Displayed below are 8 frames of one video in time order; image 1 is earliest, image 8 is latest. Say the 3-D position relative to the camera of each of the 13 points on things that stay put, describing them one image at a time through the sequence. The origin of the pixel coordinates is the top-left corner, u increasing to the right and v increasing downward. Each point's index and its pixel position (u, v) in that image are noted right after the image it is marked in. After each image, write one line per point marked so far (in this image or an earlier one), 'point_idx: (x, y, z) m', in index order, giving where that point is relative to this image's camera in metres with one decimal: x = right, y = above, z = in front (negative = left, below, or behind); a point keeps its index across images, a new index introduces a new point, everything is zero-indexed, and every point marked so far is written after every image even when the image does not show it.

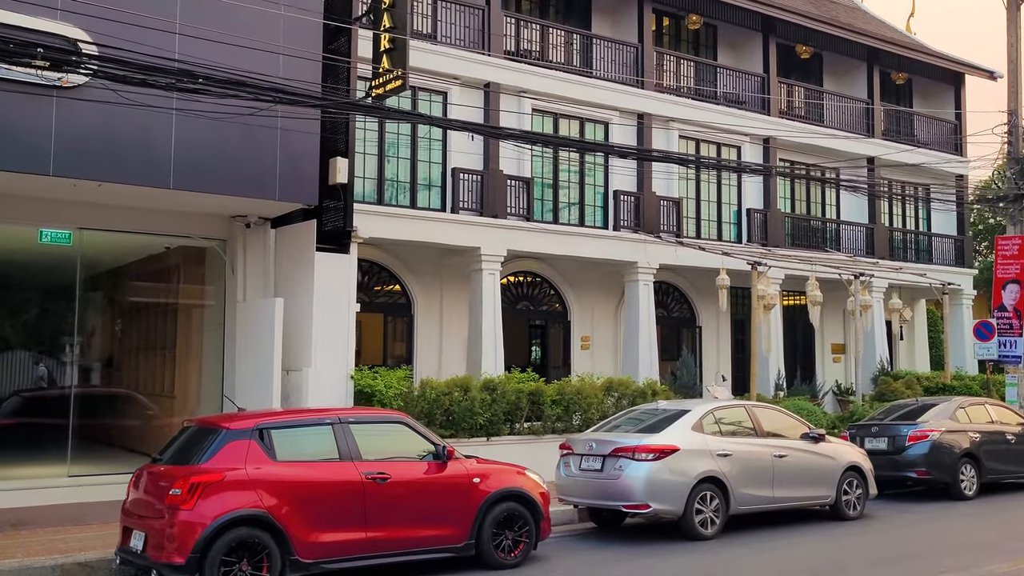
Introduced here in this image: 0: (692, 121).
0: (+3.7, +3.5, +19.6) m
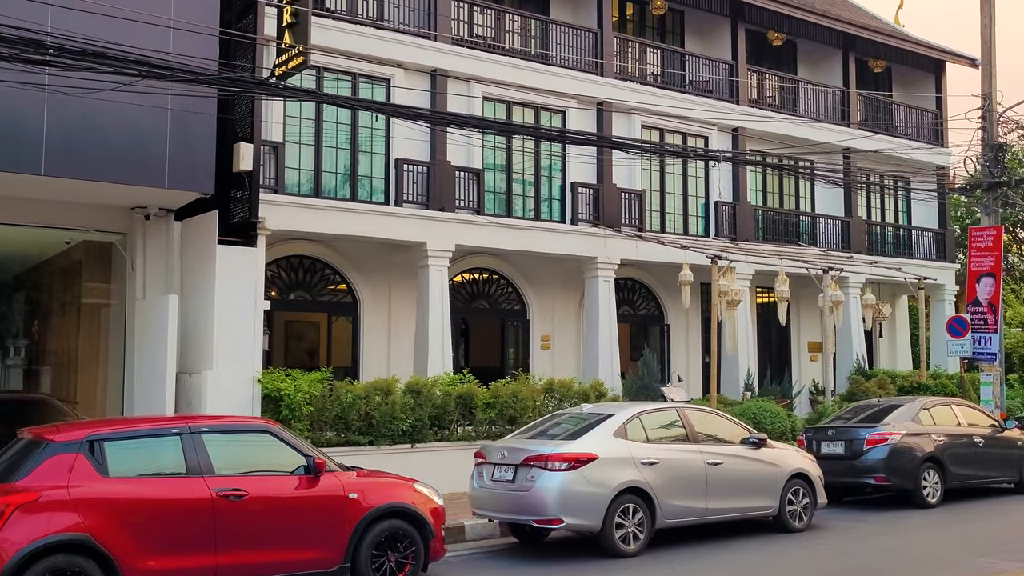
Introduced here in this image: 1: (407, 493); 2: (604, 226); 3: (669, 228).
0: (+2.8, +3.5, +18.8) m
1: (-0.8, -1.6, +7.2) m
2: (+1.7, +1.2, +17.8) m
3: (+3.2, +1.2, +19.0) m
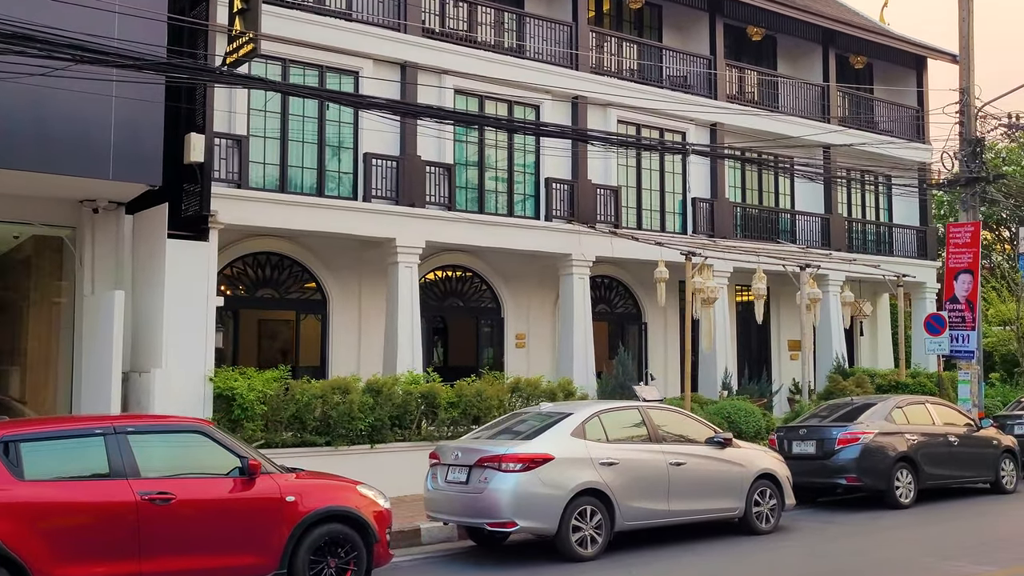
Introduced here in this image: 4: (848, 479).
0: (+2.3, +3.6, +18.5) m
1: (-1.2, -1.5, +6.9) m
2: (+1.2, +1.2, +17.5) m
3: (+2.7, +1.2, +18.8) m
4: (+3.8, -2.2, +10.9) m
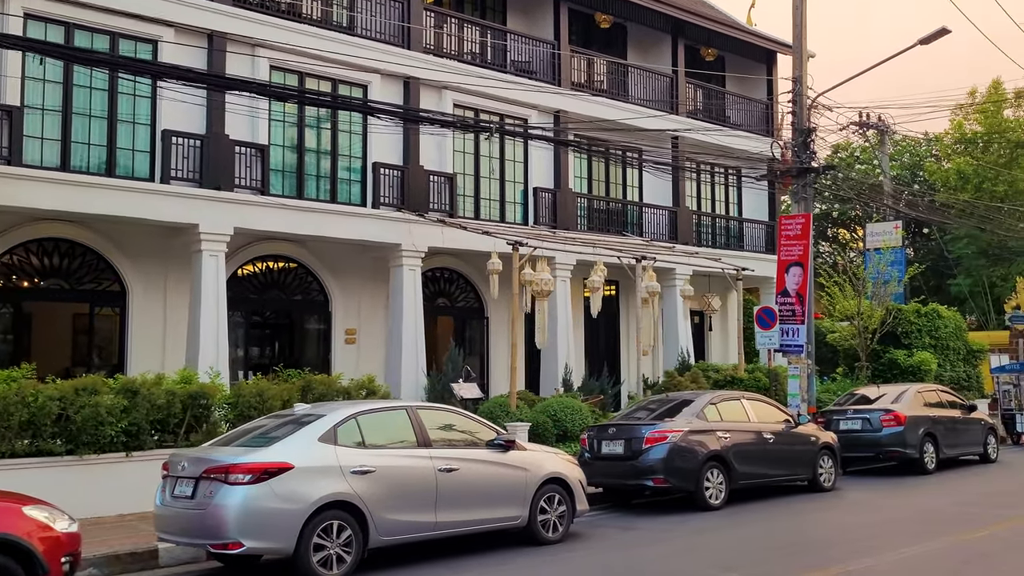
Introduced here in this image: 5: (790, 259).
0: (-0.8, +3.7, +17.6) m
1: (-3.0, -1.4, +5.7) m
2: (-1.8, +1.3, +16.5) m
3: (-0.5, +1.4, +17.9) m
4: (+1.5, -2.1, +10.2) m
5: (+4.4, +0.5, +15.0) m
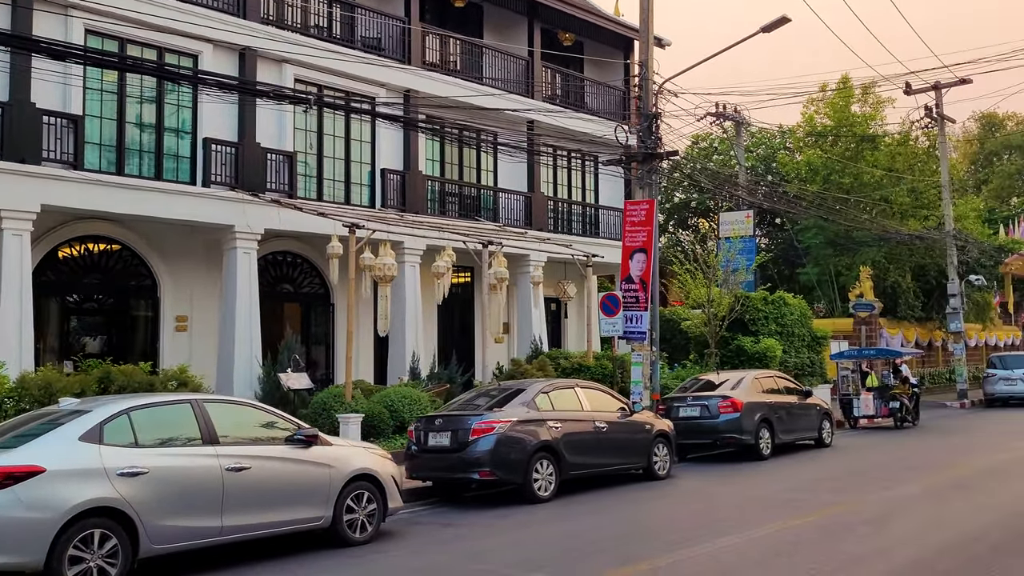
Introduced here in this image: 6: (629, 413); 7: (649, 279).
0: (-3.5, +4.0, +16.7) m
1: (-4.3, -1.3, +4.7) m
2: (-4.4, +1.6, +15.5) m
3: (-3.3, +1.7, +17.1) m
4: (-0.3, -1.9, +9.8) m
5: (+1.9, +0.7, +14.8) m
6: (+1.4, -1.5, +11.6) m
7: (+2.1, +0.1, +14.6) m
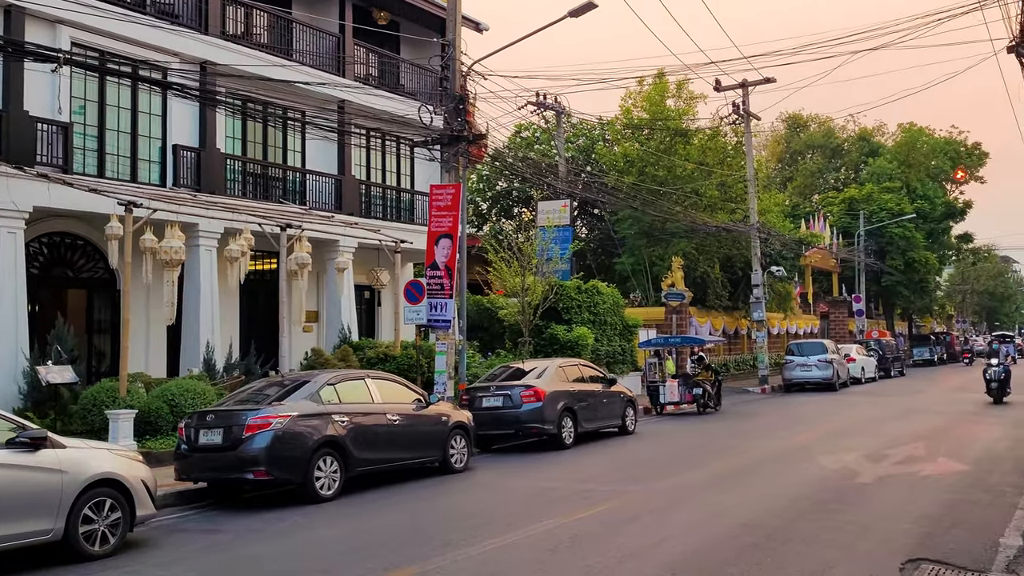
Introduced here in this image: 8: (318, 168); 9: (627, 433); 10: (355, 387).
0: (-6.8, +4.2, +15.3) m
1: (-5.4, -1.2, +3.3) m
2: (-7.4, +1.8, +13.9) m
3: (-6.6, +1.9, +15.7) m
4: (-2.4, -1.8, +9.0) m
5: (-1.1, +0.9, +14.3) m
6: (-1.0, -1.4, +11.1) m
7: (-0.9, +0.3, +14.1) m
8: (-4.0, +2.5, +19.8) m
9: (+1.9, -2.3, +15.3) m
10: (-1.7, -1.1, +10.3) m
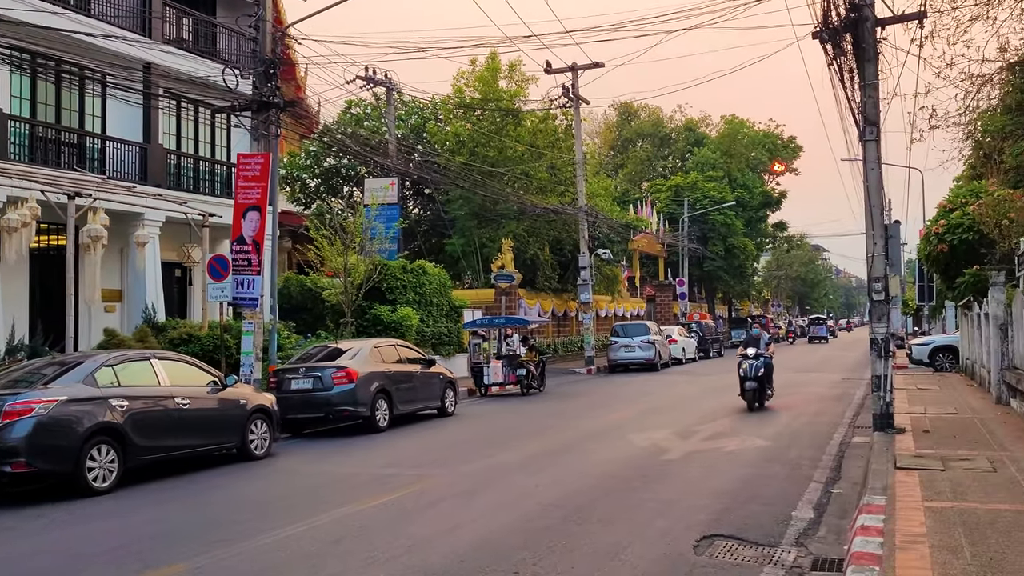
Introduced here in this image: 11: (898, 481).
0: (-9.5, +4.6, +13.4) m
1: (-6.2, -1.0, +1.9) m
2: (-9.9, +2.2, +12.0) m
3: (-9.4, +2.3, +13.8) m
4: (-4.2, -1.5, +8.0) m
5: (-3.7, +1.2, +13.4) m
6: (-3.2, -1.1, +10.3) m
7: (-3.5, +0.7, +13.3) m
8: (-7.5, +3.0, +18.3) m
9: (-1.0, -2.0, +14.9) m
10: (-3.7, -0.8, +9.4) m
11: (+3.1, -1.5, +7.6) m
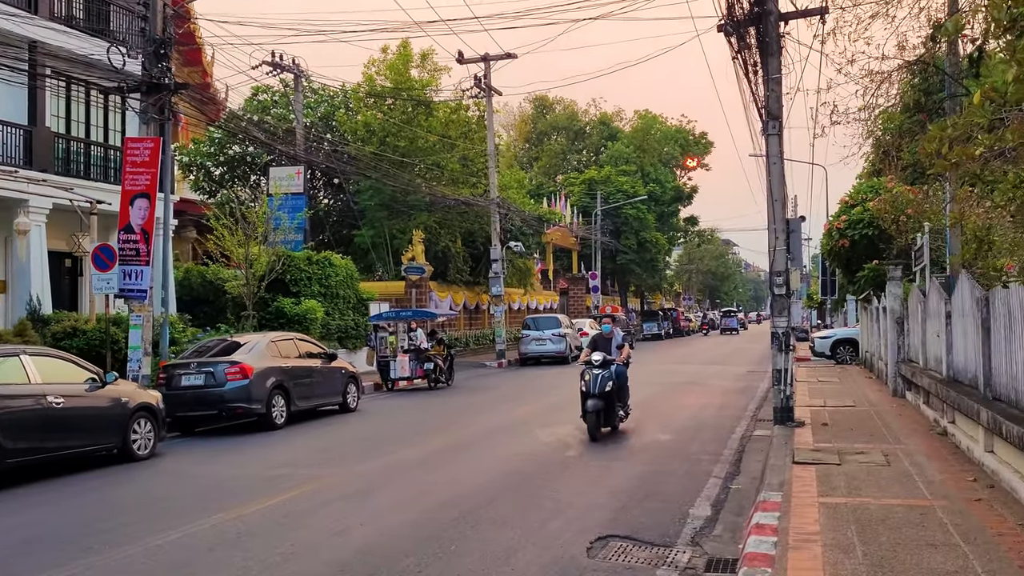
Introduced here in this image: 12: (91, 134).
0: (-10.7, +4.8, +12.2) m
1: (-6.5, -0.9, +1.1) m
2: (-11.1, +2.3, +10.8) m
3: (-10.7, +2.4, +12.7) m
4: (-5.1, -1.4, +7.3) m
5: (-5.1, +1.3, +12.8) m
6: (-4.2, -1.0, +9.7) m
7: (-4.8, +0.8, +12.6) m
8: (-9.2, +3.1, +17.2) m
9: (-2.5, -1.9, +14.5) m
10: (-4.7, -0.7, +8.8) m
11: (+2.2, -1.5, +7.5) m
12: (-8.5, +3.1, +19.3) m
